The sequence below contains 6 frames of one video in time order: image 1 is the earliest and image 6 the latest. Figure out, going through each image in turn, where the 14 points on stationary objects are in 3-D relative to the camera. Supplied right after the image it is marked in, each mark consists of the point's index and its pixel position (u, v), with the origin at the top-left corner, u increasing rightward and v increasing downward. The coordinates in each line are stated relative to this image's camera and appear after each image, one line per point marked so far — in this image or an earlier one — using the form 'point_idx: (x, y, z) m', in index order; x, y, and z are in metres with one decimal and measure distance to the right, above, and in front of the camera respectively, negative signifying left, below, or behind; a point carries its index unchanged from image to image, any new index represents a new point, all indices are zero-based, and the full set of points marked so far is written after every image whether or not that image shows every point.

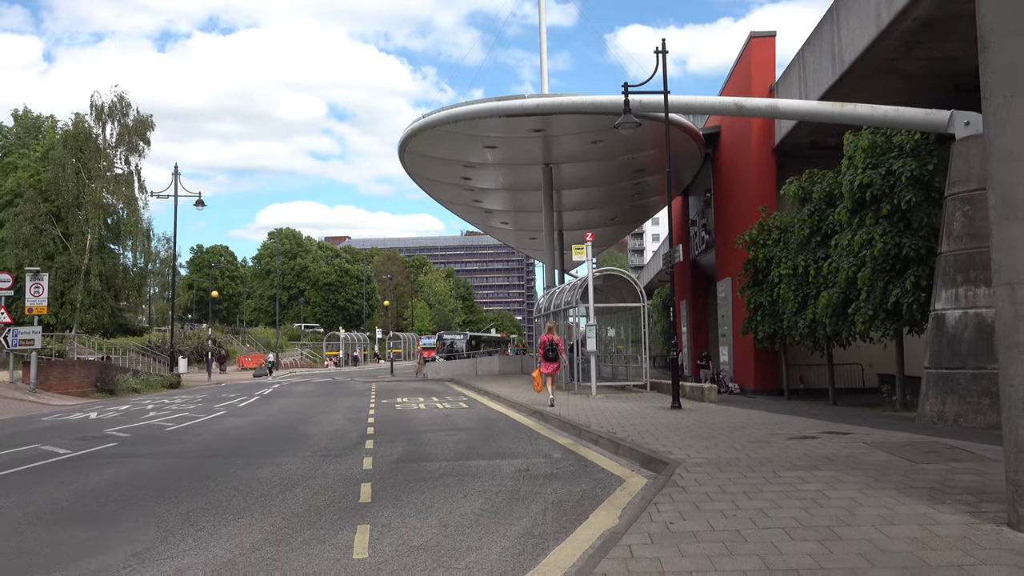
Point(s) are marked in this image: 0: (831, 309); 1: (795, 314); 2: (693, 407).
0: (+6.2, -0.4, +16.6) m
1: (+6.4, -0.6, +19.3) m
2: (+3.0, -2.0, +14.2) m
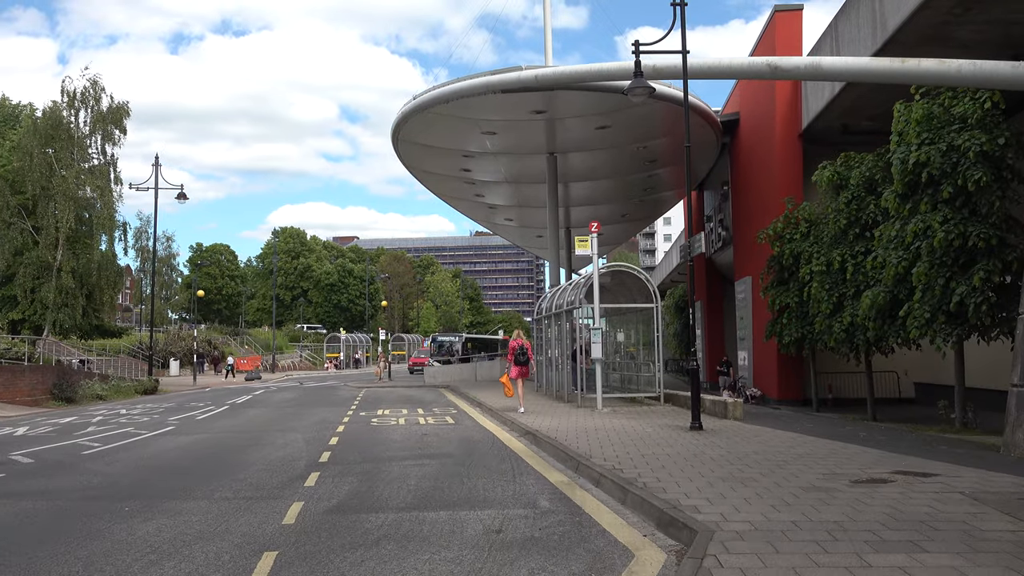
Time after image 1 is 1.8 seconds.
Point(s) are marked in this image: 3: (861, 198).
0: (+6.1, -0.4, +14.3) m
1: (+6.3, -0.6, +17.0) m
2: (+2.9, -2.0, +11.9) m
3: (+6.7, +1.7, +16.4) m
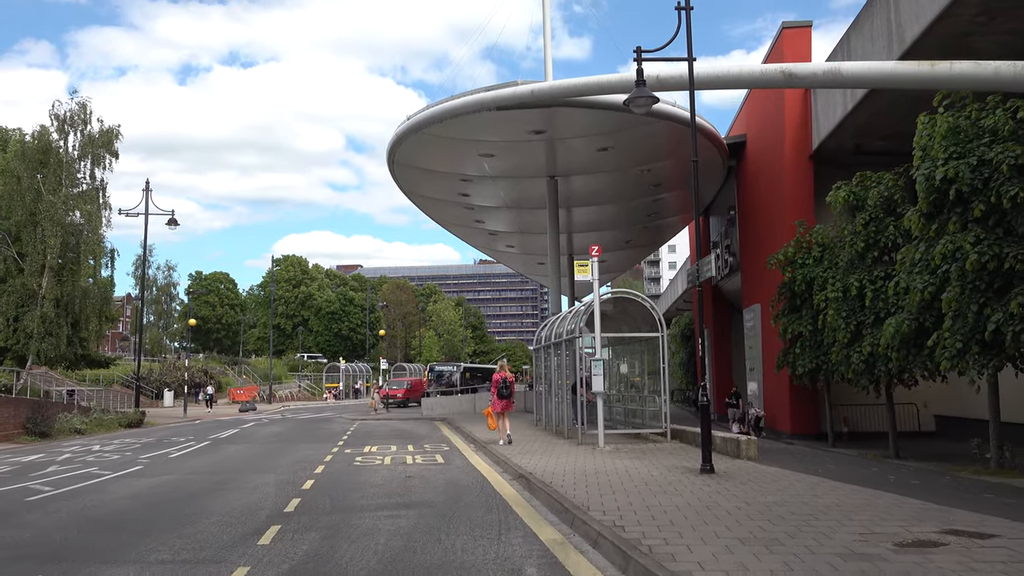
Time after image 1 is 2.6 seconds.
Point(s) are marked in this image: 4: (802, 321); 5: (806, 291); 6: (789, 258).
0: (+6.0, -0.8, +13.2) m
1: (+6.3, -1.1, +15.9) m
2: (+2.8, -2.3, +10.8) m
3: (+6.7, +1.2, +15.4) m
4: (+6.4, -0.7, +18.8) m
5: (+6.5, -0.1, +18.7) m
6: (+6.2, +0.7, +19.2) m
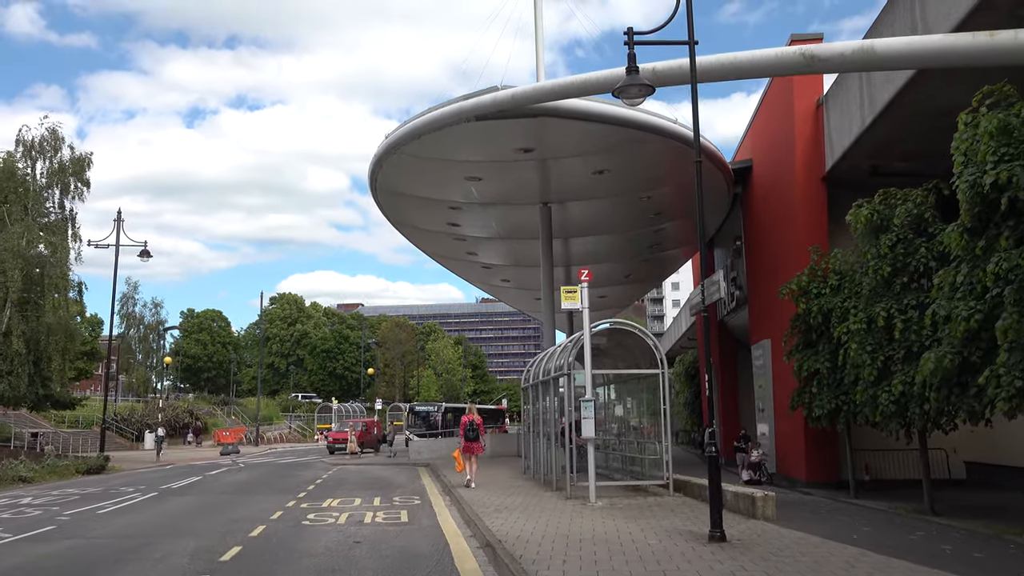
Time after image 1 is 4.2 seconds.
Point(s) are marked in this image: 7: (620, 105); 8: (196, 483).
0: (+5.7, -1.2, +11.3) m
1: (+5.9, -1.6, +14.0) m
2: (+2.4, -2.6, +8.9) m
3: (+6.3, +0.8, +13.6) m
4: (+6.1, -1.4, +16.9) m
5: (+6.2, -0.7, +16.9) m
6: (+5.9, 0.0, +17.4) m
7: (+2.2, +3.7, +17.1) m
8: (-7.2, -4.5, +19.5) m
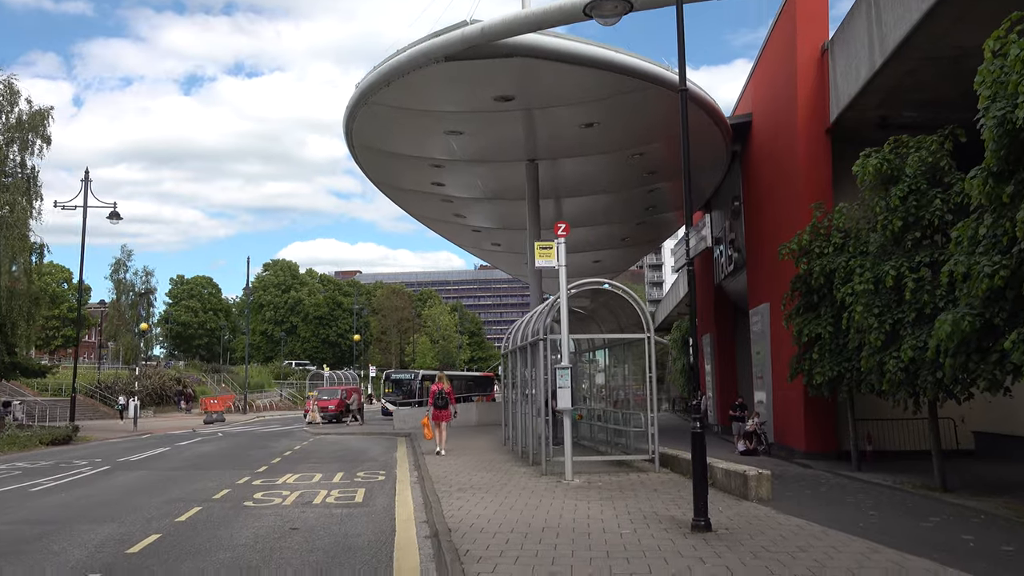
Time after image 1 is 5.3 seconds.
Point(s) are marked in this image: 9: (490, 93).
0: (+5.3, -0.7, +10.1) m
1: (+5.5, -1.0, +12.8) m
2: (+2.0, -2.1, +7.7) m
3: (+5.9, +1.4, +12.3) m
4: (+5.7, -0.6, +15.7) m
5: (+5.8, +0.1, +15.6) m
6: (+5.5, +0.8, +16.1) m
7: (+1.8, +4.4, +15.7) m
8: (-7.6, -3.6, +18.4) m
9: (-0.4, +4.0, +17.3) m
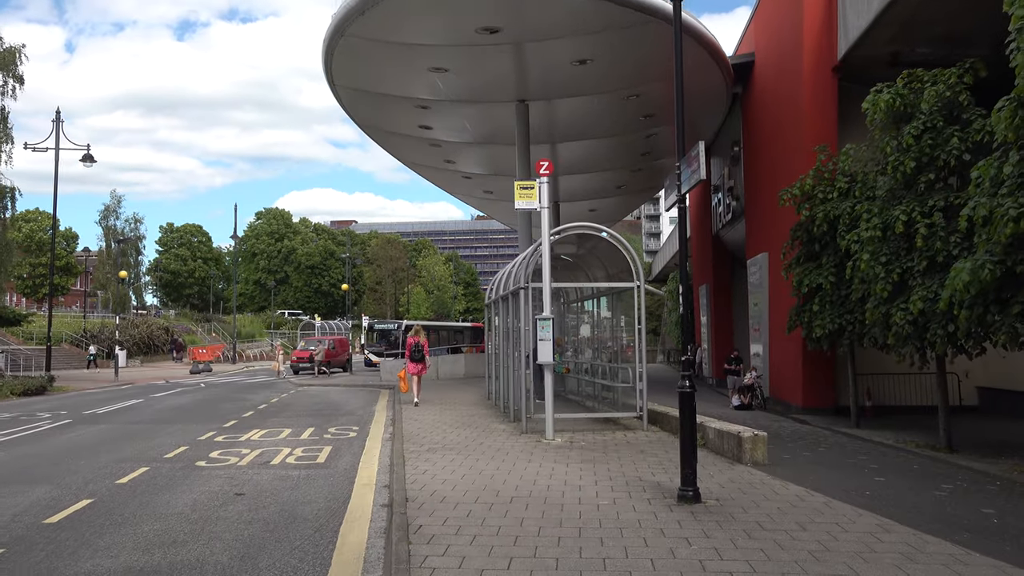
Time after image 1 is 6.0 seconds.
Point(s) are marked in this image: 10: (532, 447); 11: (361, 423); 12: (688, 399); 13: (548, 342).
0: (+5.0, -0.1, +9.2) m
1: (+5.3, -0.2, +11.9) m
2: (+1.8, -1.6, +6.9) m
3: (+5.7, +2.1, +11.3) m
4: (+5.4, +0.3, +14.8) m
5: (+5.5, +1.0, +14.7) m
6: (+5.3, +1.7, +15.2) m
7: (+1.5, +5.4, +14.5) m
8: (-7.9, -2.5, +17.7) m
9: (-0.7, +5.0, +16.2) m
10: (+0.2, -1.8, +9.5) m
11: (-2.4, -2.2, +13.5) m
12: (+1.4, -0.9, +6.5) m
13: (+0.5, -0.7, +11.0) m
